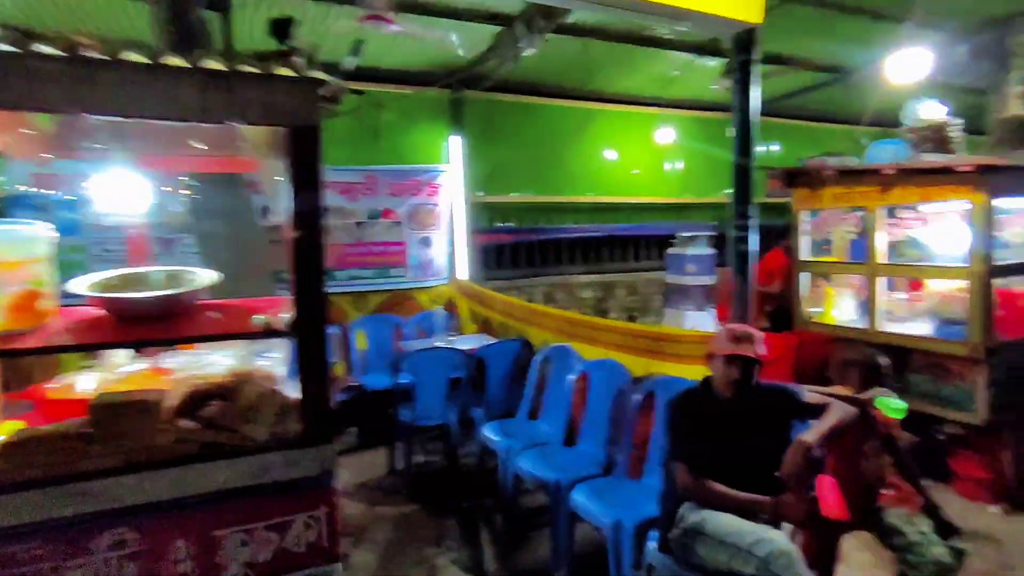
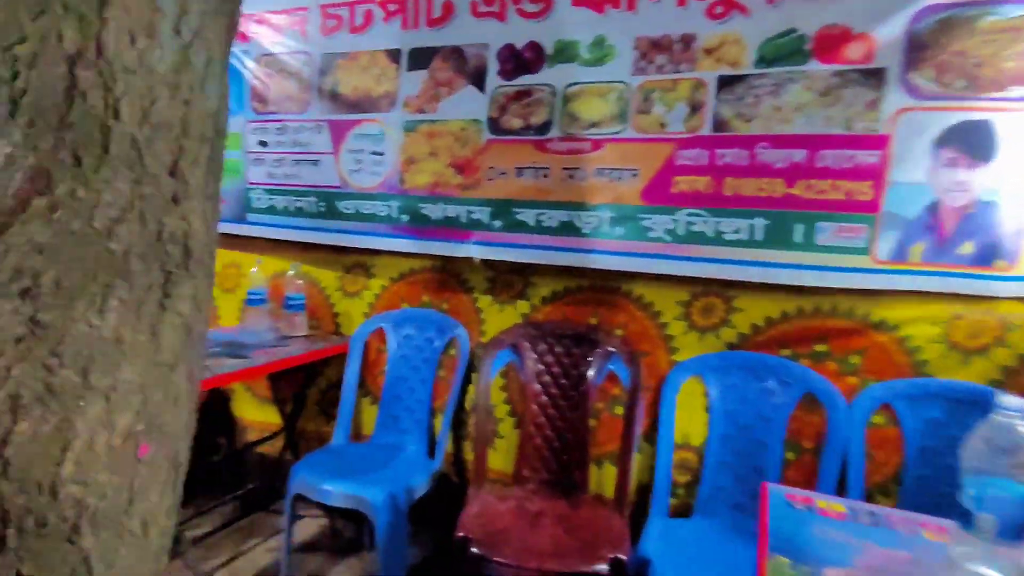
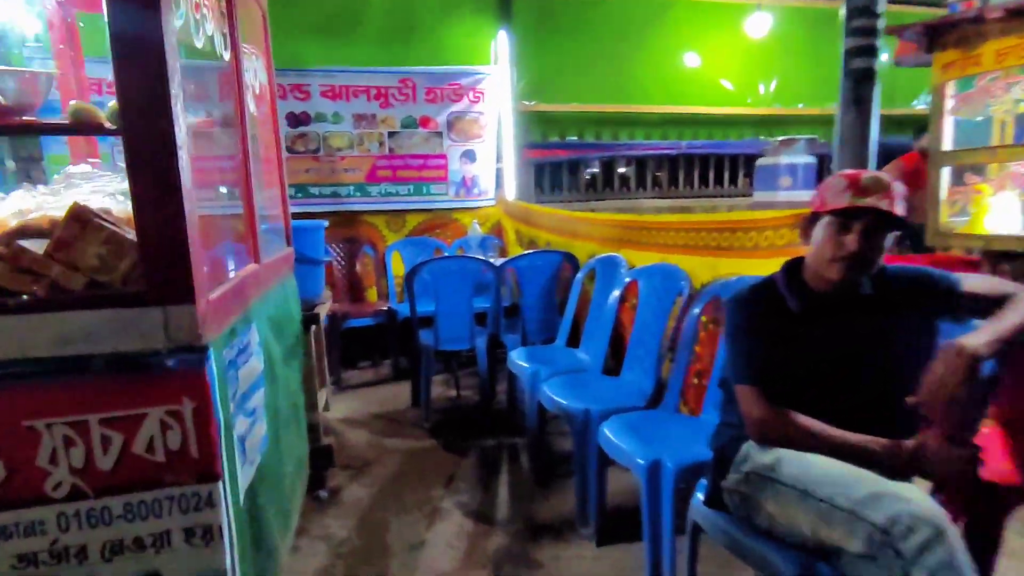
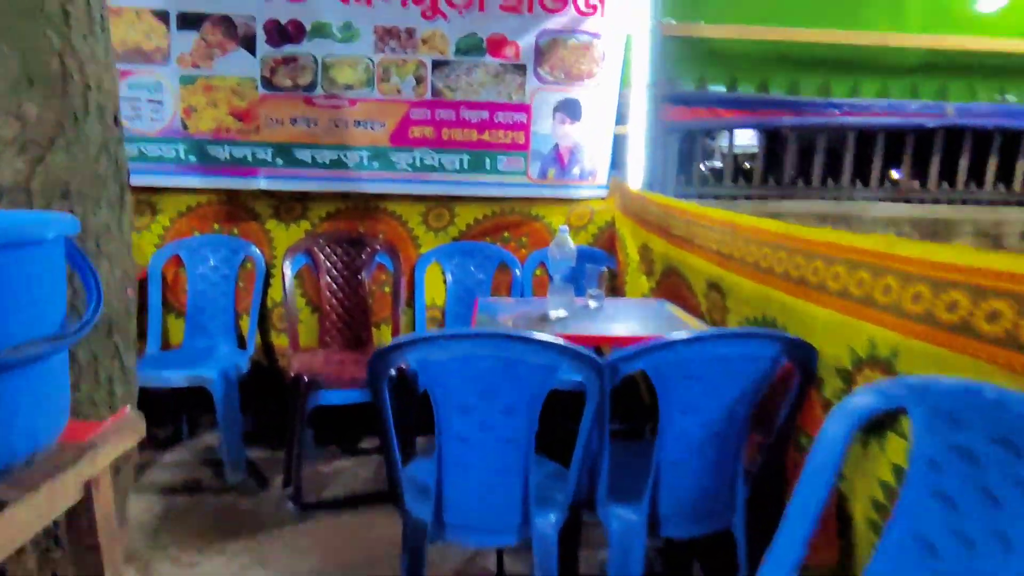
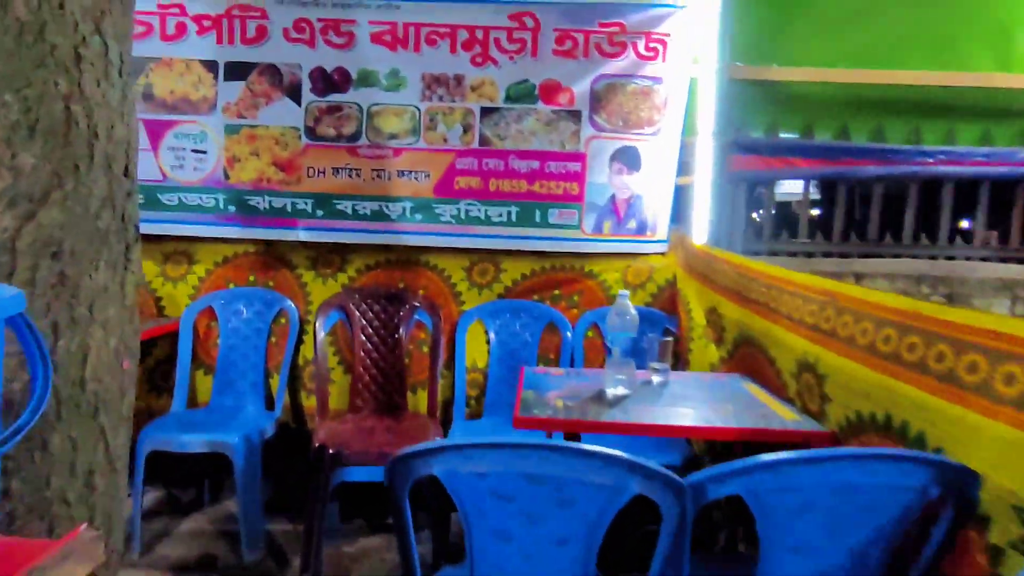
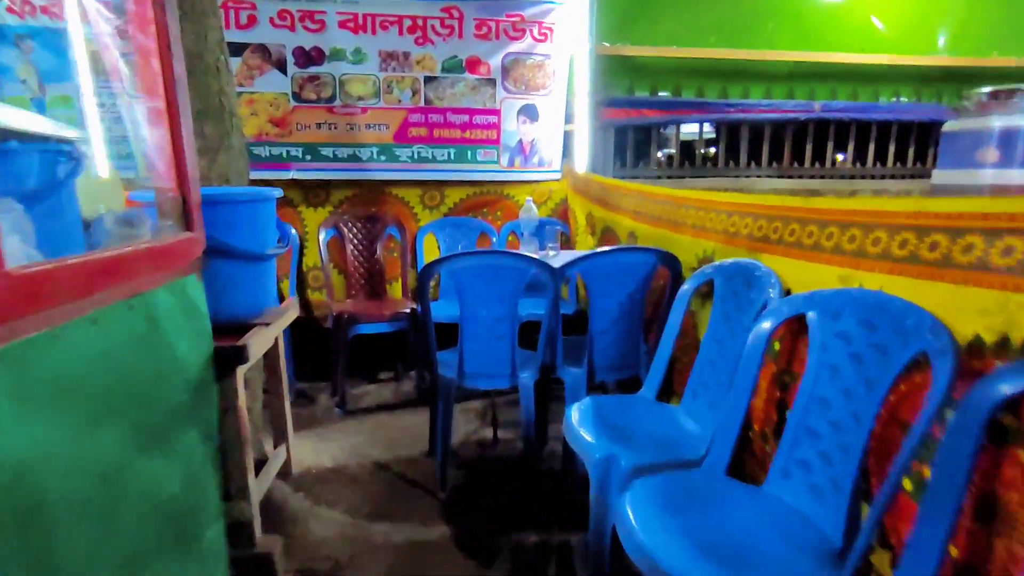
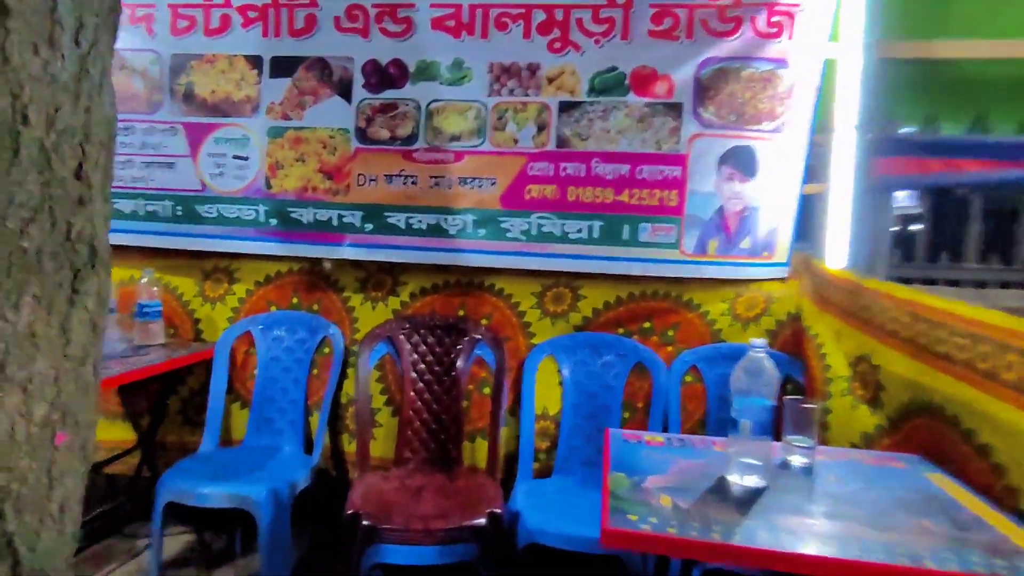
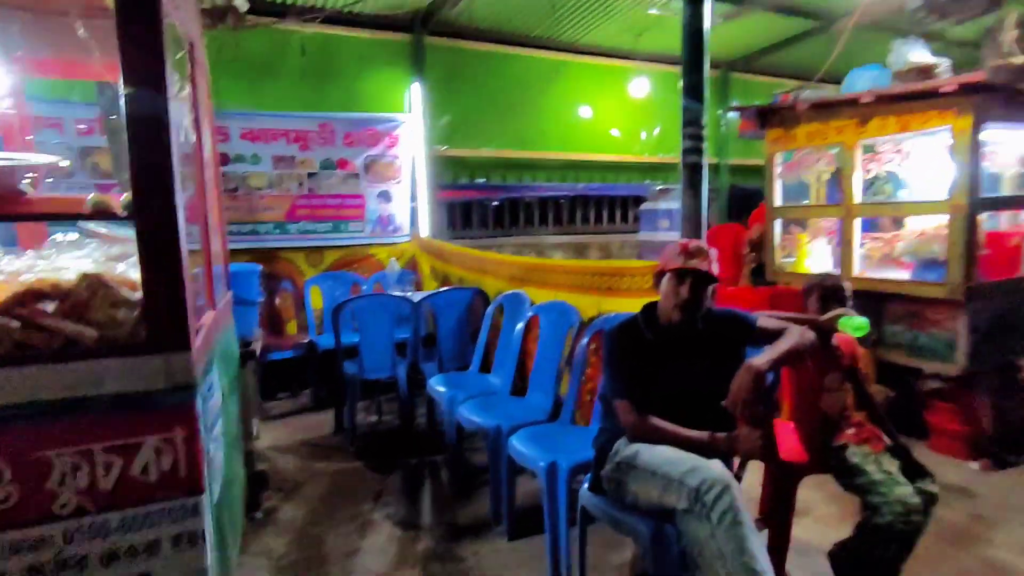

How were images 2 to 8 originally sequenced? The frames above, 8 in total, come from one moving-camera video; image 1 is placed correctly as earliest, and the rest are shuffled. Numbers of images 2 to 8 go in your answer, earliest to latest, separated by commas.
8, 3, 6, 4, 5, 7, 2
